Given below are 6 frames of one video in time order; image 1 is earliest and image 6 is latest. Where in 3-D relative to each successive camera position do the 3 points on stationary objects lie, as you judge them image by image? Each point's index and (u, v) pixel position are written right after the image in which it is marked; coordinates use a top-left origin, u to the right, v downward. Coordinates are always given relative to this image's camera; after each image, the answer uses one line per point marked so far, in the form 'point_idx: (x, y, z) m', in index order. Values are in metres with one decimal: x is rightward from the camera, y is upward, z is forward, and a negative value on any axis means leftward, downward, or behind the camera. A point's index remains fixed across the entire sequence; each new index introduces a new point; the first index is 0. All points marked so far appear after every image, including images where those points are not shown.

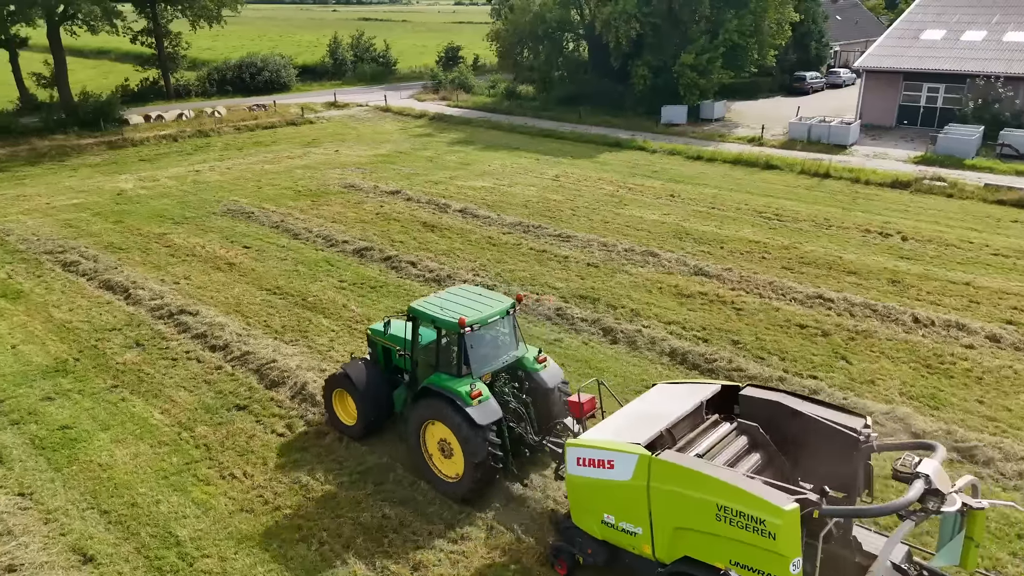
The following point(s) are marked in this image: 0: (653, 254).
0: (+2.7, +0.7, +14.0) m
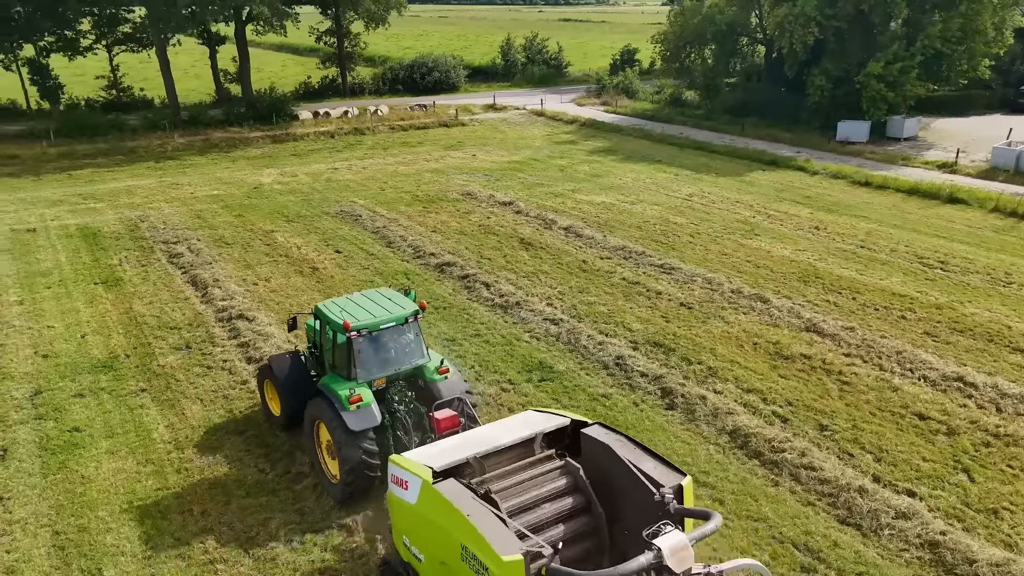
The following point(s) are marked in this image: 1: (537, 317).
0: (+4.1, -0.2, +12.0) m
1: (+0.4, -0.5, +11.3) m
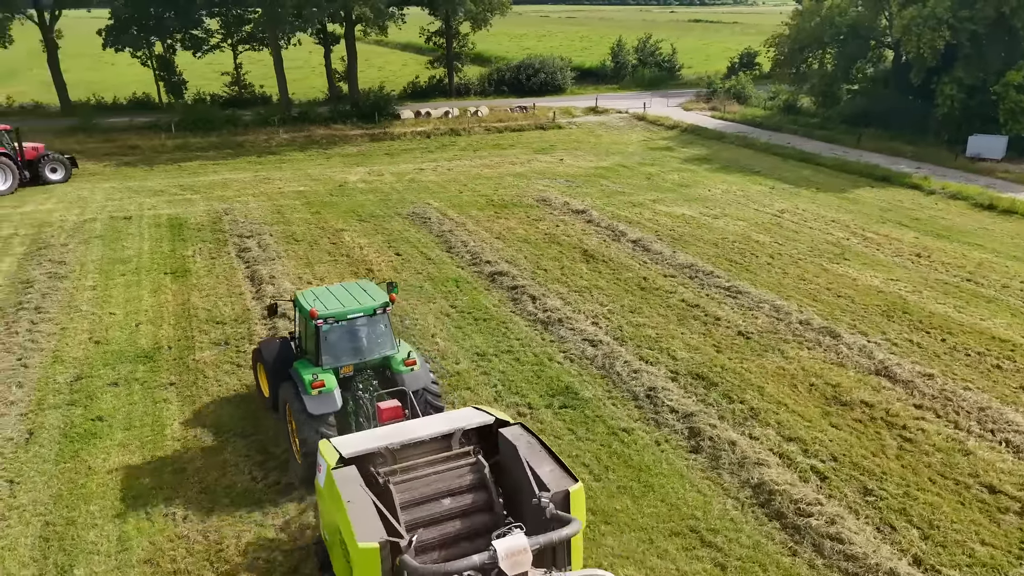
0: (+4.7, -0.7, +10.8) m
1: (+0.9, -0.7, +10.7) m
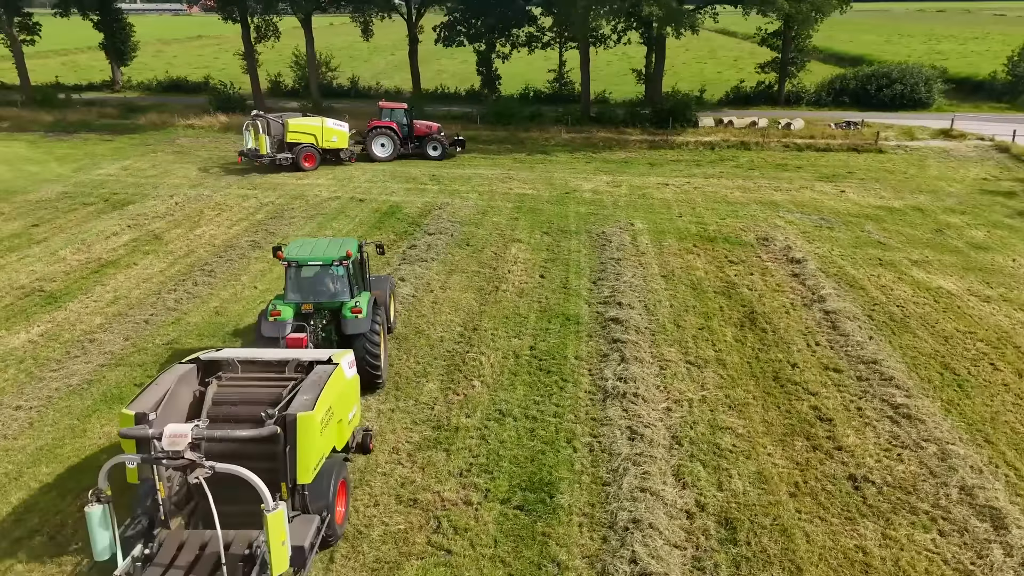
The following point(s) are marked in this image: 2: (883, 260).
0: (+4.7, -2.2, +6.9) m
1: (+1.3, -1.6, +8.6) m
2: (+7.2, +0.5, +14.2) m
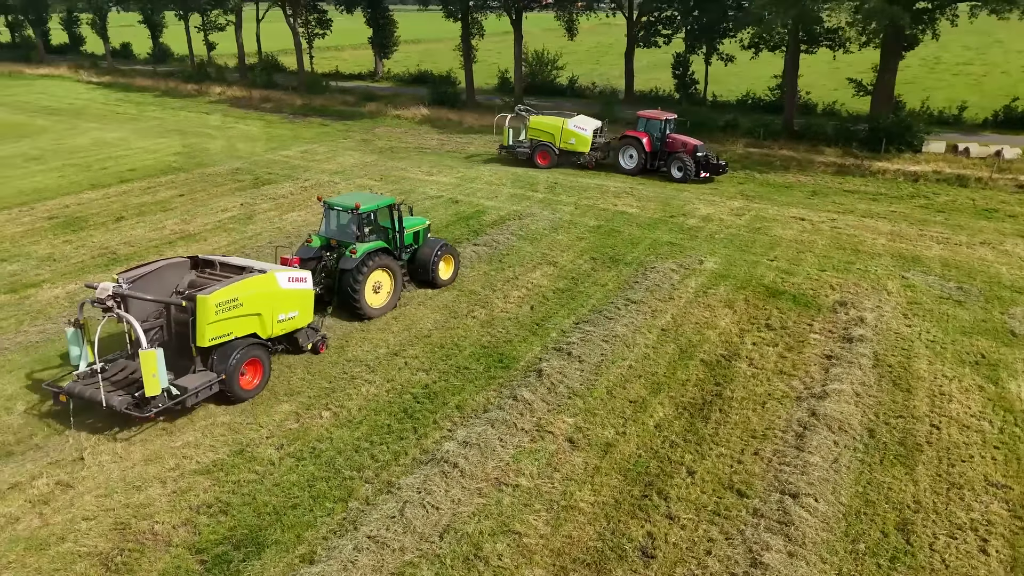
0: (+1.3, -3.1, +4.7) m
1: (-1.0, -2.1, +7.5) m
2: (+6.8, -1.0, +10.4) m
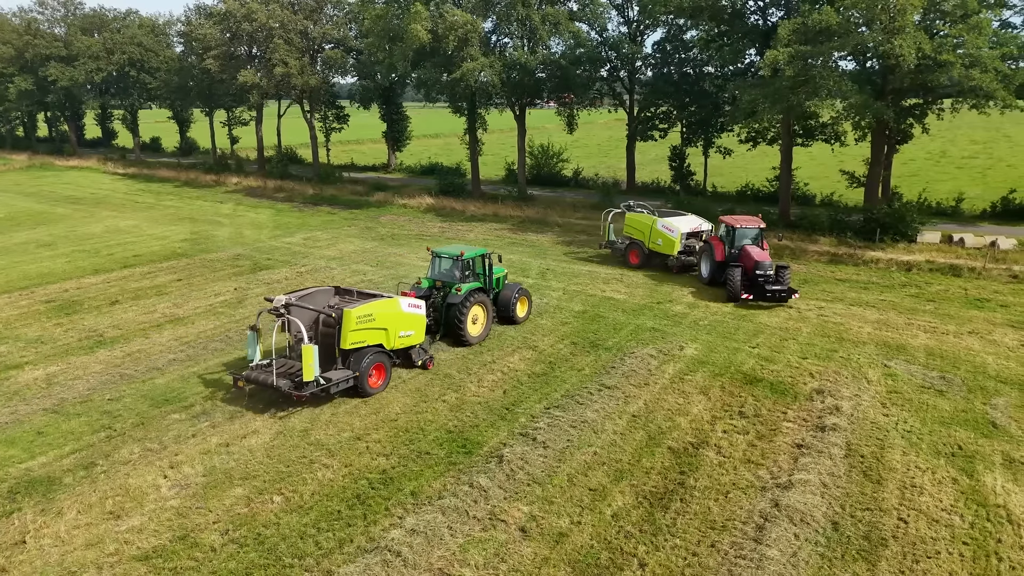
0: (+0.7, -3.6, +4.3) m
1: (-1.6, -2.9, +7.3) m
2: (+6.3, -2.2, +10.1) m
